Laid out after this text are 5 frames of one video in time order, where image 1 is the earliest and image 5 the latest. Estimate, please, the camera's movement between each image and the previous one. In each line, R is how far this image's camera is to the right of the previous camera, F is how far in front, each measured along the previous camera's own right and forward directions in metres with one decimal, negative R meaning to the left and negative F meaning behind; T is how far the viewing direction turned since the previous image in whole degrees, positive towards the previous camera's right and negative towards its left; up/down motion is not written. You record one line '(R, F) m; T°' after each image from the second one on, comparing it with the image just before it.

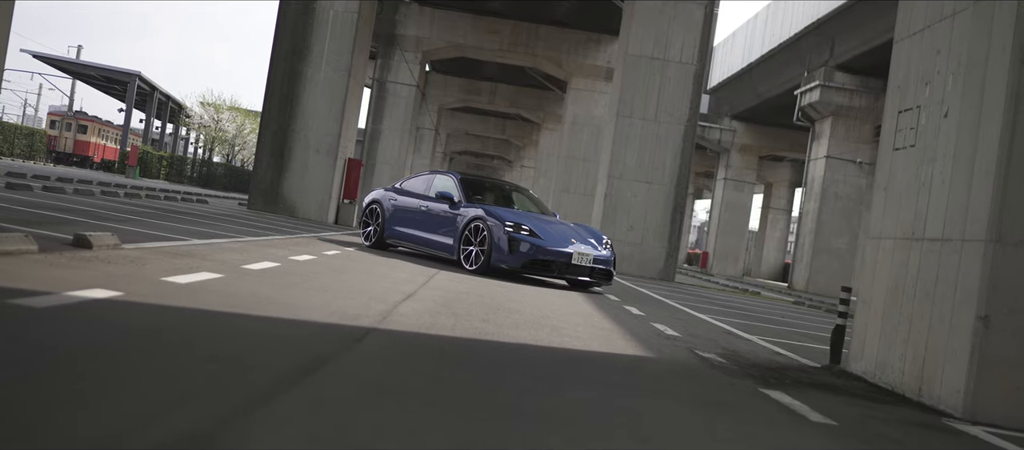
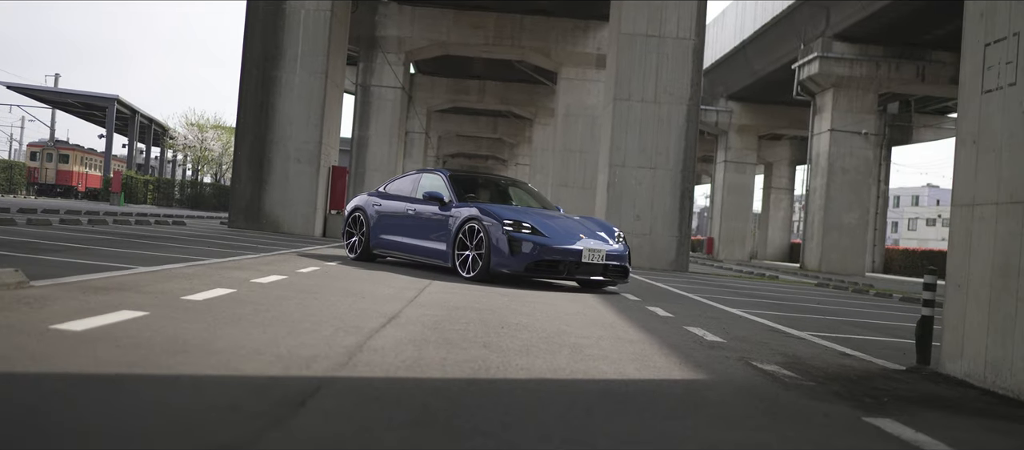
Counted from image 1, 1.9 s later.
(0.0, +1.3) m; 0°
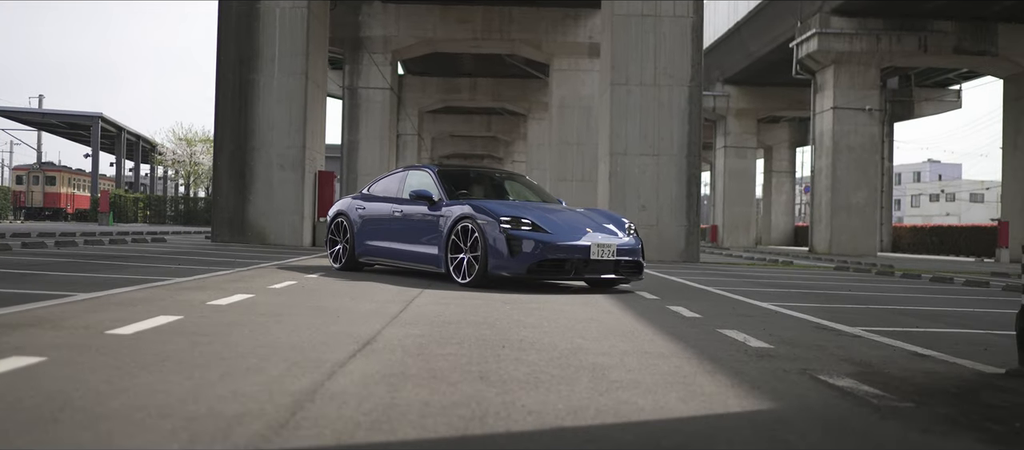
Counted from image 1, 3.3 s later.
(0.0, +1.1) m; 0°
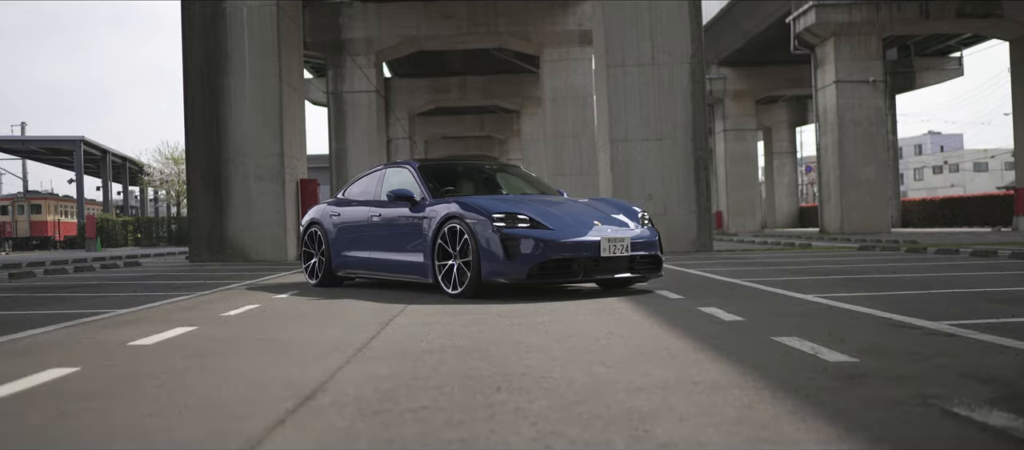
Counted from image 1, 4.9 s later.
(0.0, +1.3) m; 0°
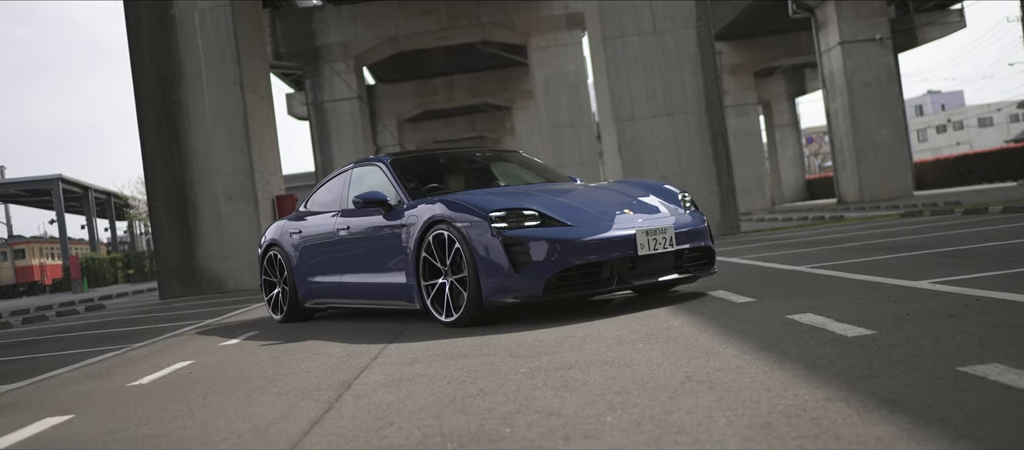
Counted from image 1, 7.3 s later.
(0.0, +1.8) m; 0°
